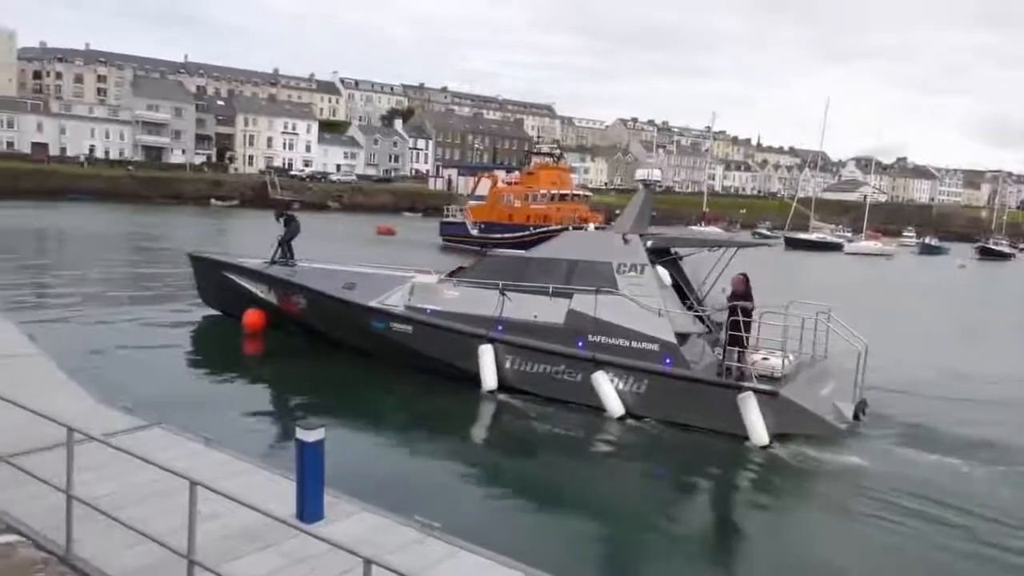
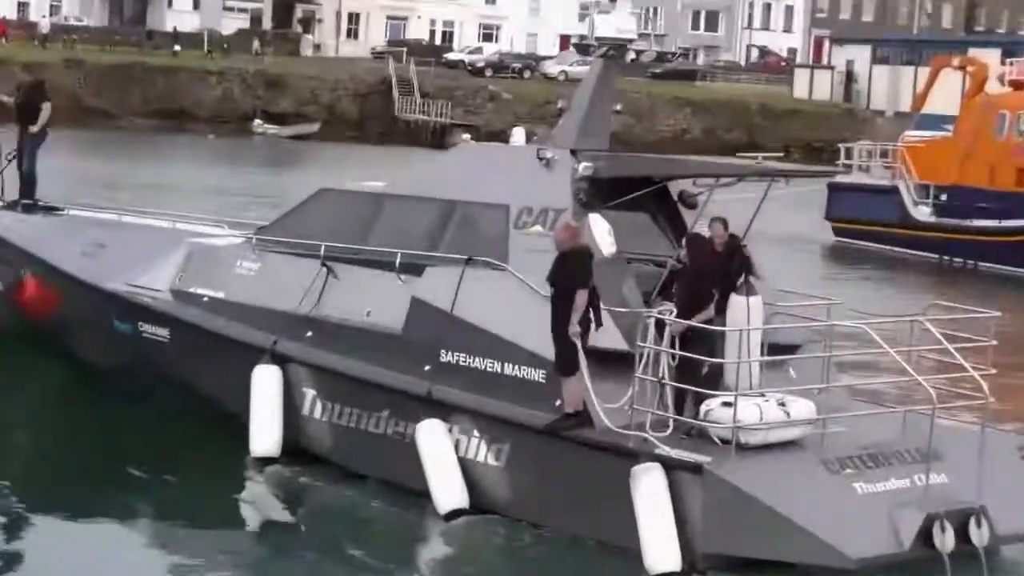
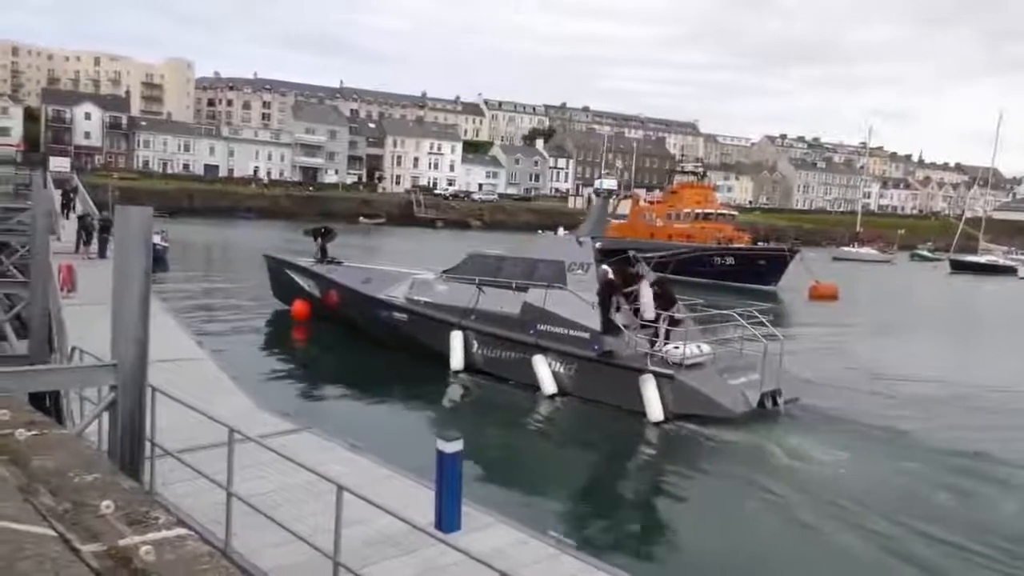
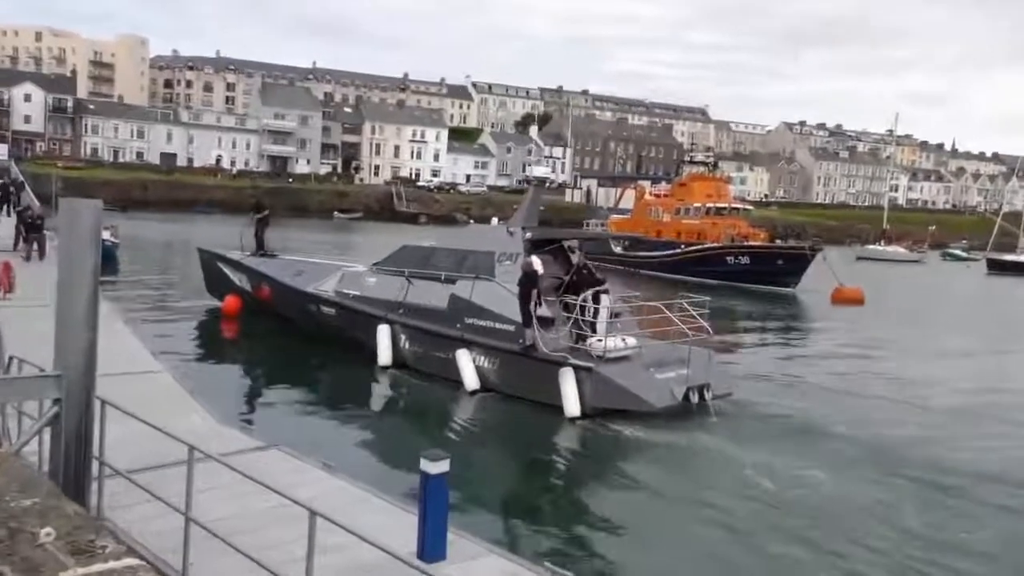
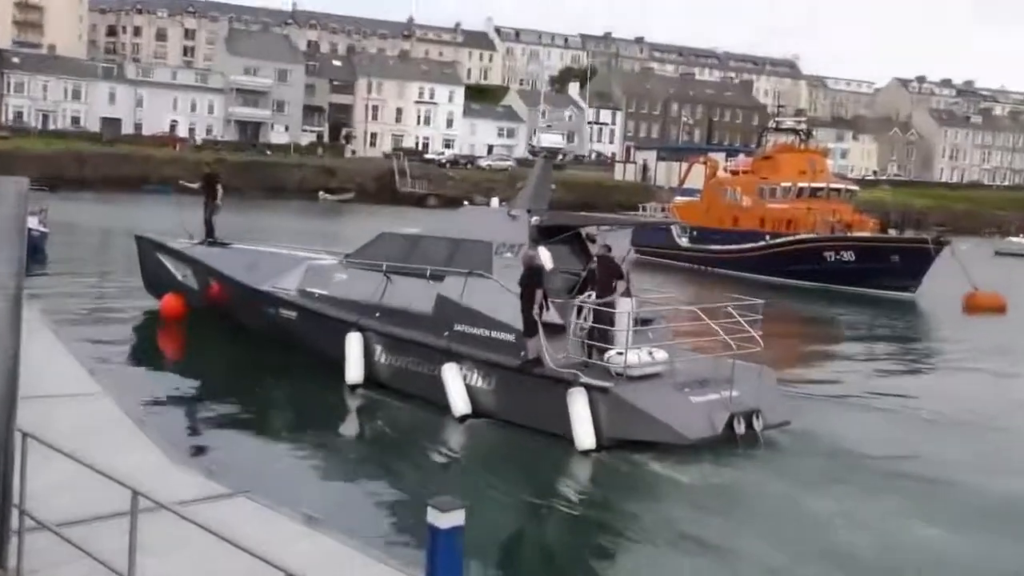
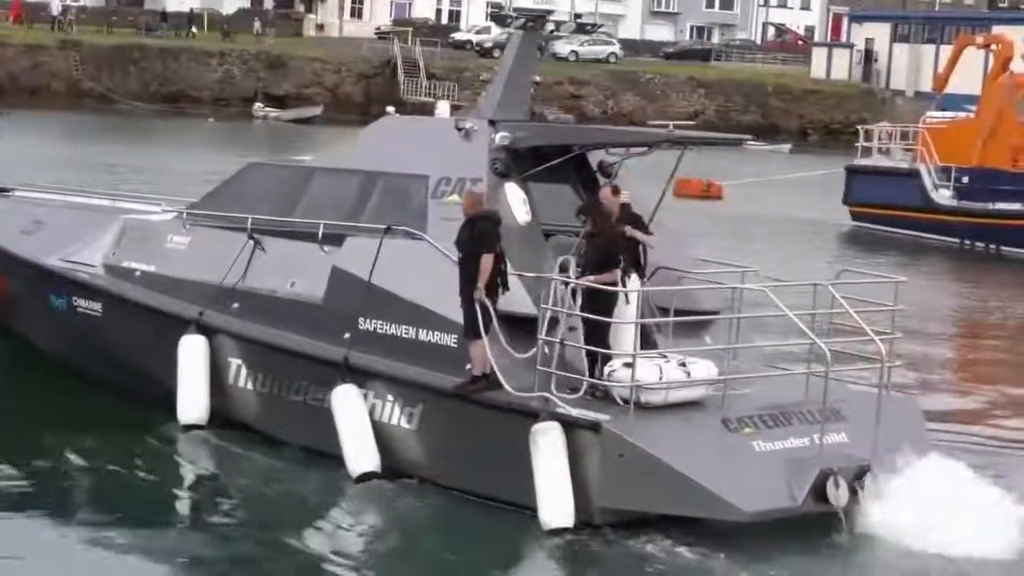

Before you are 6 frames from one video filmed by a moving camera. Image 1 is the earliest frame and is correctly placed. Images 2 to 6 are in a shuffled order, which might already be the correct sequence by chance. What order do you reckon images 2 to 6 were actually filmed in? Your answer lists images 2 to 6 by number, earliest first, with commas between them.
3, 4, 5, 2, 6
